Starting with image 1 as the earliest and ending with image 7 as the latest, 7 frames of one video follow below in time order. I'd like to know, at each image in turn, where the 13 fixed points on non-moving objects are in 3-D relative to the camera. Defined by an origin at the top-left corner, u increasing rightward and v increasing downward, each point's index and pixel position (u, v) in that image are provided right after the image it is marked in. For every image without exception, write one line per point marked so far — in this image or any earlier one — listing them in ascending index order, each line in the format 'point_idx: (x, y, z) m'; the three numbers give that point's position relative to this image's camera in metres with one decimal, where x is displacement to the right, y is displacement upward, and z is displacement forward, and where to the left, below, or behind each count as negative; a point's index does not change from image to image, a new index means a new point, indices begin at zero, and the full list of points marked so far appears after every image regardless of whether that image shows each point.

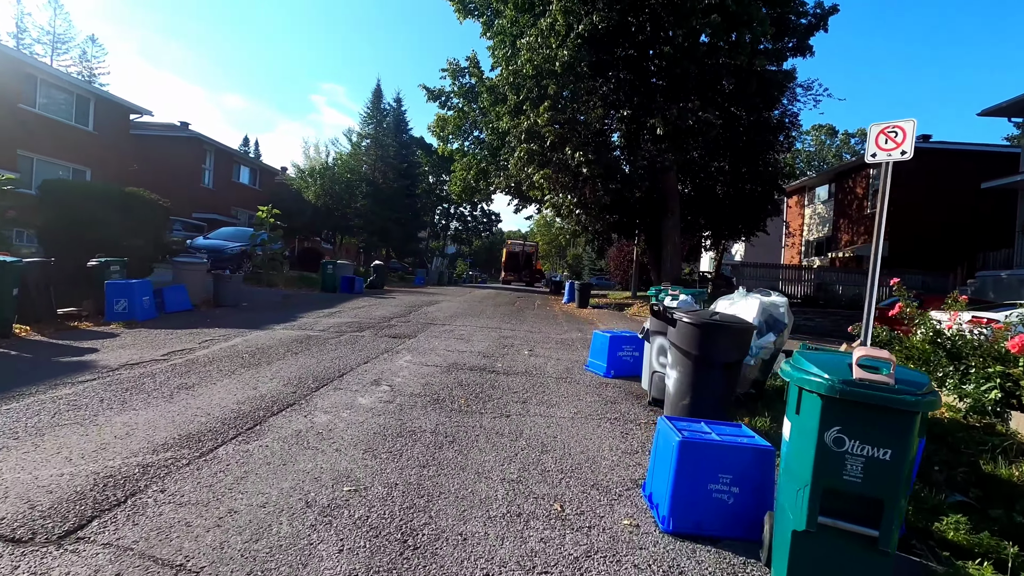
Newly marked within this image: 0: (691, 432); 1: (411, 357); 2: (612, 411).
0: (+1.0, -0.8, +3.2) m
1: (-1.4, -0.9, +7.4) m
2: (+1.0, -1.2, +5.3) m
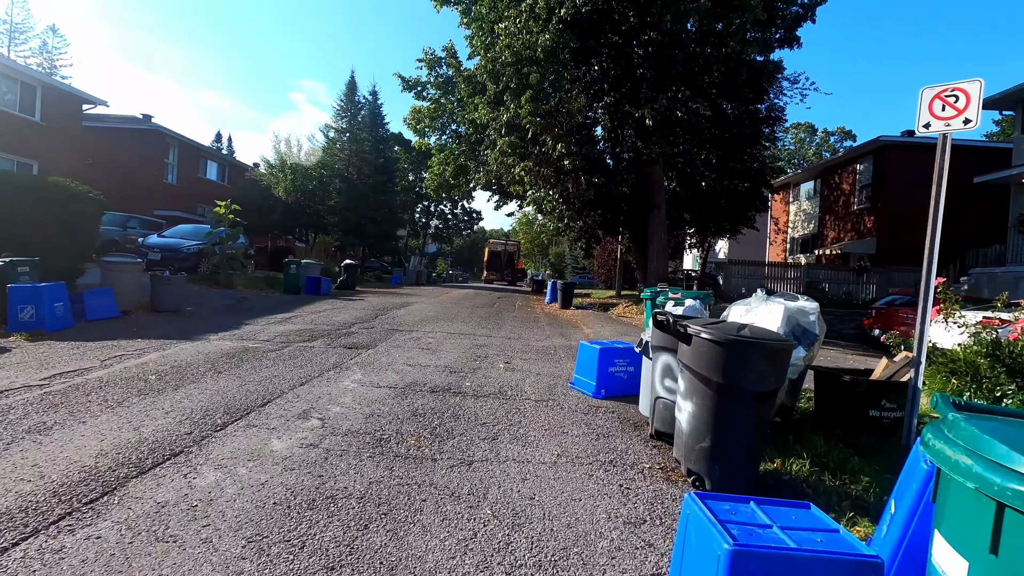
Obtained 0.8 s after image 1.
0: (+0.8, -0.9, +2.0) m
1: (-1.7, -1.0, +6.2) m
2: (+0.7, -1.2, +4.2) m
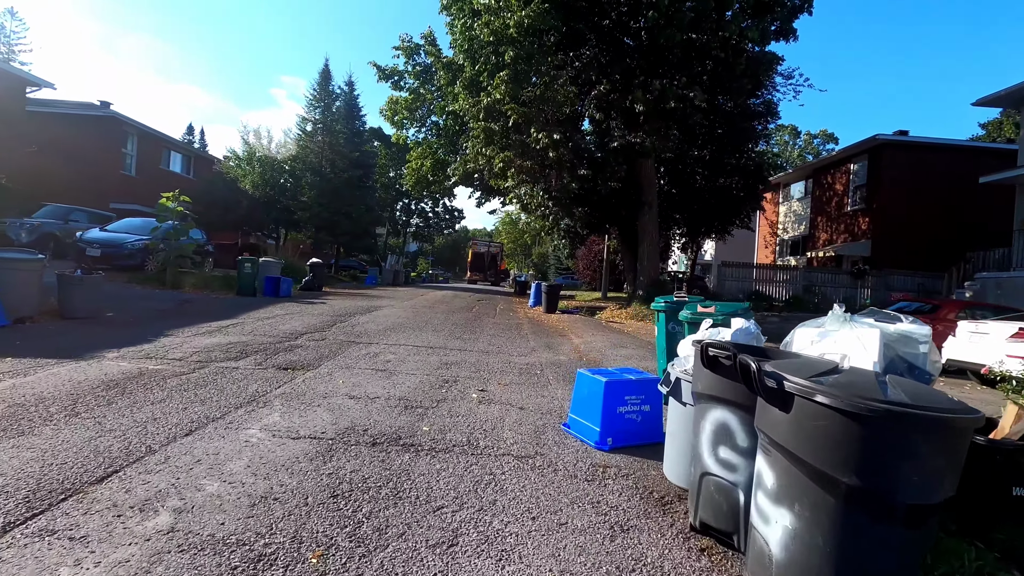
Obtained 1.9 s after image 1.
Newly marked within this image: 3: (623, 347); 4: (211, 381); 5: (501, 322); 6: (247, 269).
0: (+0.8, -1.0, +0.5) m
1: (-1.9, -1.1, +4.5) m
2: (+0.6, -1.3, +2.6) m
3: (+2.1, -1.1, +10.5) m
4: (-3.1, -1.0, +5.6) m
5: (-0.3, -0.9, +13.9) m
6: (-7.7, +0.5, +15.8) m
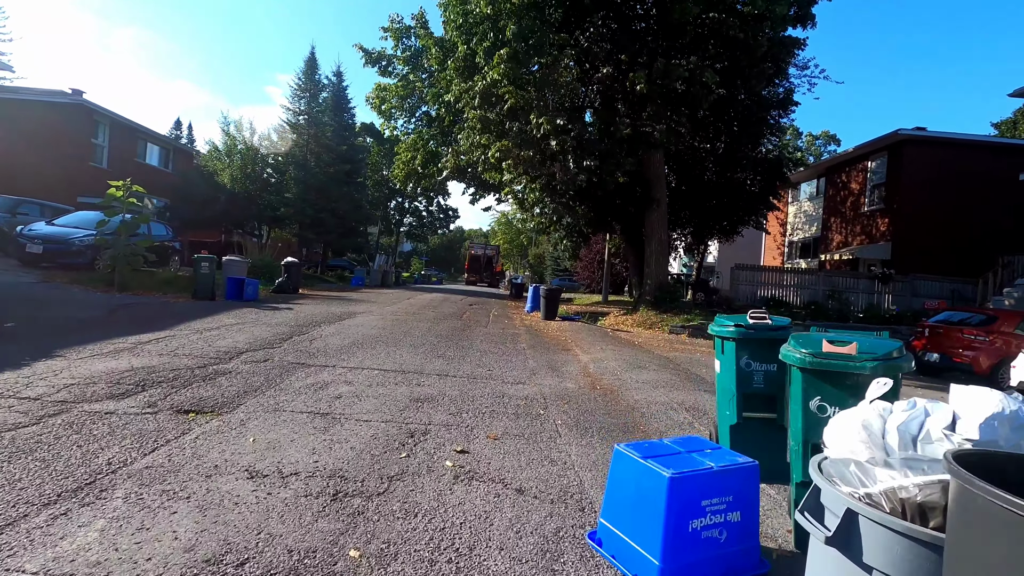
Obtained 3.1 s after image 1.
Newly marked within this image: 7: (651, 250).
0: (+0.8, -1.1, -1.4) m
1: (-1.9, -1.1, +2.6) m
2: (+0.5, -1.4, +0.8) m
3: (+2.0, -1.3, +8.6) m
4: (-3.2, -1.0, +3.7) m
5: (-0.4, -1.0, +12.0) m
6: (-7.8, +0.5, +13.8) m
7: (+5.1, +1.4, +19.7) m
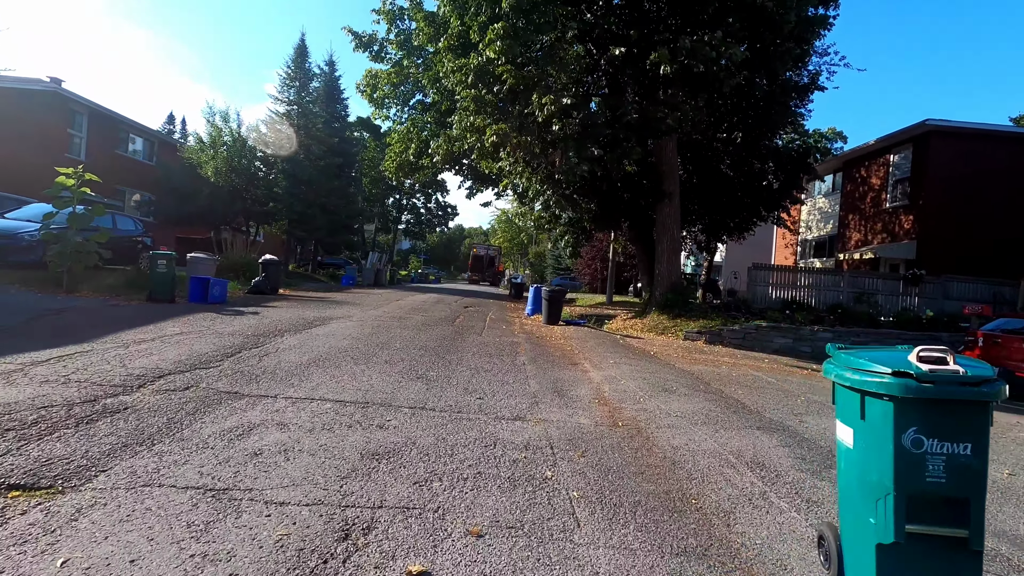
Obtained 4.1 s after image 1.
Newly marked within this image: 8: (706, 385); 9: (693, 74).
0: (+0.7, -1.2, -3.0) m
1: (-2.0, -1.2, +1.0) m
2: (+0.5, -1.5, -0.8) m
3: (+2.0, -1.3, +7.0) m
4: (-3.2, -1.1, +2.1) m
5: (-0.4, -1.0, +10.4) m
6: (-7.9, +0.5, +12.2) m
7: (+5.0, +1.3, +18.1) m
8: (+2.9, -1.4, +8.1) m
9: (+4.8, +5.8, +14.6) m
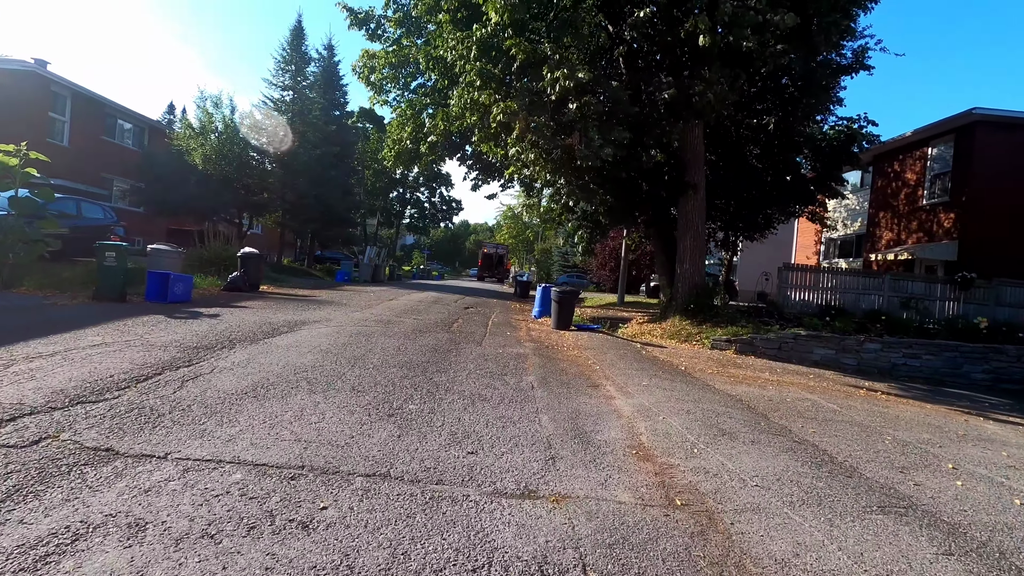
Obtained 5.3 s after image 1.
0: (+0.7, -1.3, -4.8) m
1: (-2.0, -1.3, -0.7) m
2: (+0.5, -1.6, -2.6) m
3: (+2.0, -1.4, +5.2) m
4: (-3.2, -1.2, +0.4) m
5: (-0.3, -1.1, +8.6) m
6: (-7.8, +0.5, +10.5) m
7: (+5.2, +1.3, +16.3) m
8: (+2.9, -1.5, +6.3) m
9: (+5.1, +5.7, +12.8) m
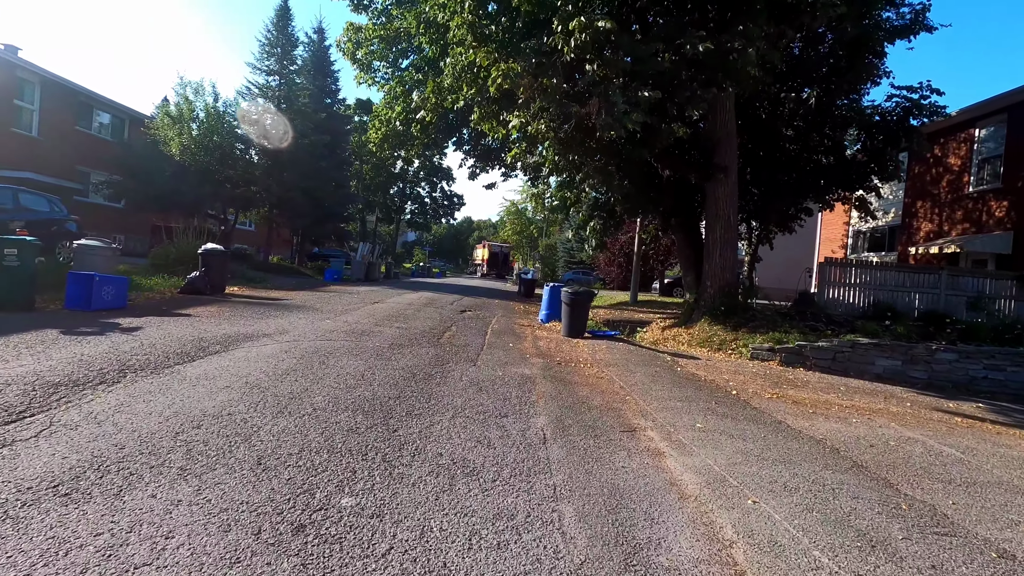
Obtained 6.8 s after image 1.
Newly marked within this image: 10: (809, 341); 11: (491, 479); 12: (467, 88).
0: (+0.6, -1.4, -6.9) m
1: (-2.0, -1.4, -2.8) m
2: (+0.4, -1.8, -4.7) m
3: (+2.1, -1.5, +3.1) m
4: (-3.2, -1.3, -1.7) m
5: (-0.3, -1.1, +6.5) m
6: (-7.7, +0.4, +8.5) m
7: (+5.3, +1.3, +14.1) m
8: (+3.0, -1.6, +4.2) m
9: (+5.1, +5.7, +10.6) m
10: (+6.4, -1.2, +11.7) m
11: (-0.1, -1.3, +3.7) m
12: (-1.1, +4.8, +13.3) m
